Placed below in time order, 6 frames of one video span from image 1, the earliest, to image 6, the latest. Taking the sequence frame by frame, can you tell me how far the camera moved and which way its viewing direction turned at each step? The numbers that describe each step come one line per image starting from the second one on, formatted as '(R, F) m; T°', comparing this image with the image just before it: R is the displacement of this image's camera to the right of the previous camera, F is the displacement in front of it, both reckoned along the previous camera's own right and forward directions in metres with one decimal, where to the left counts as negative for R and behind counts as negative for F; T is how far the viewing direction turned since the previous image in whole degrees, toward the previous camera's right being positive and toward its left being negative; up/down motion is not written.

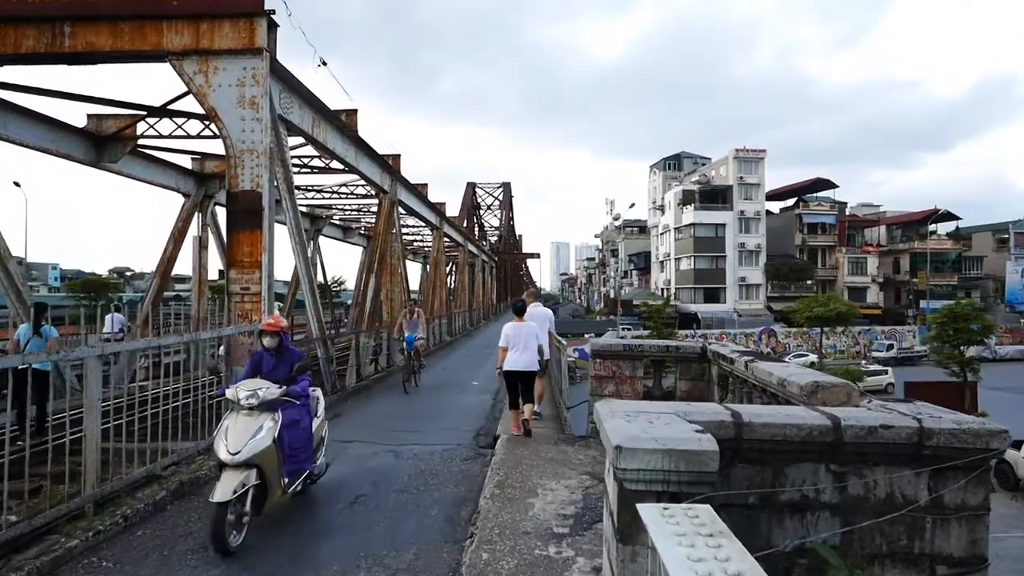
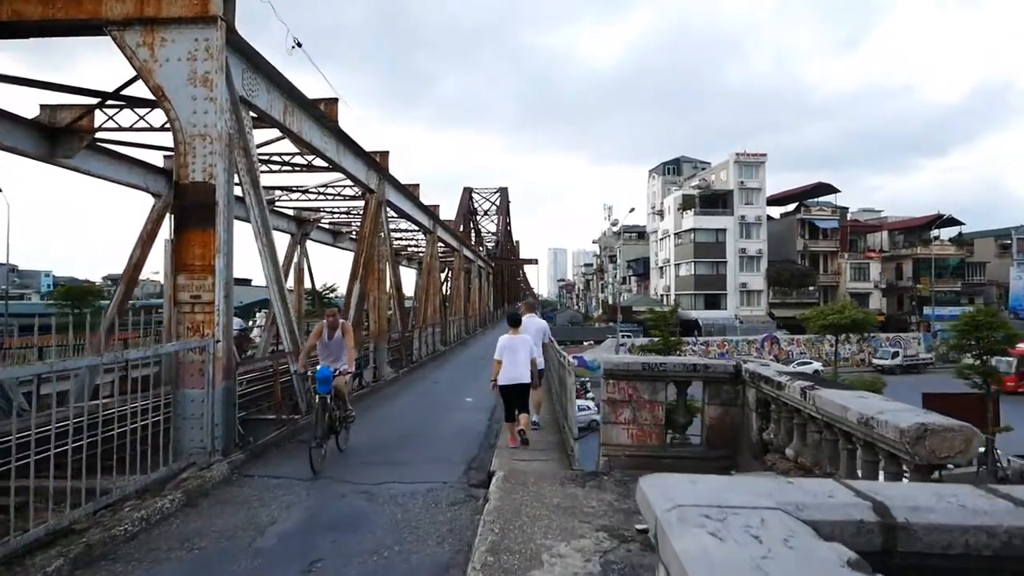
(0.0, +0.9) m; 0°
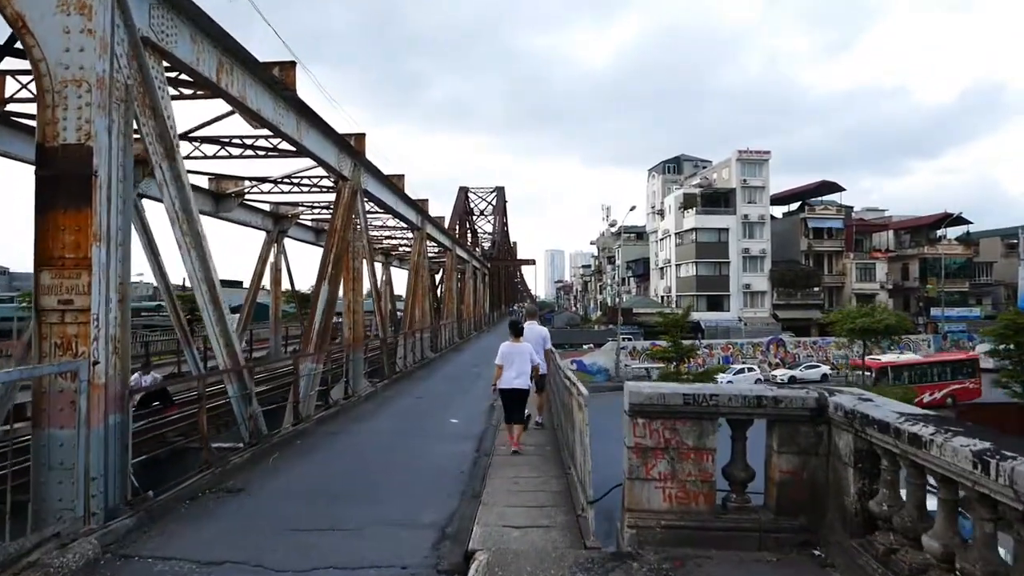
(+0.1, +1.4) m; 0°
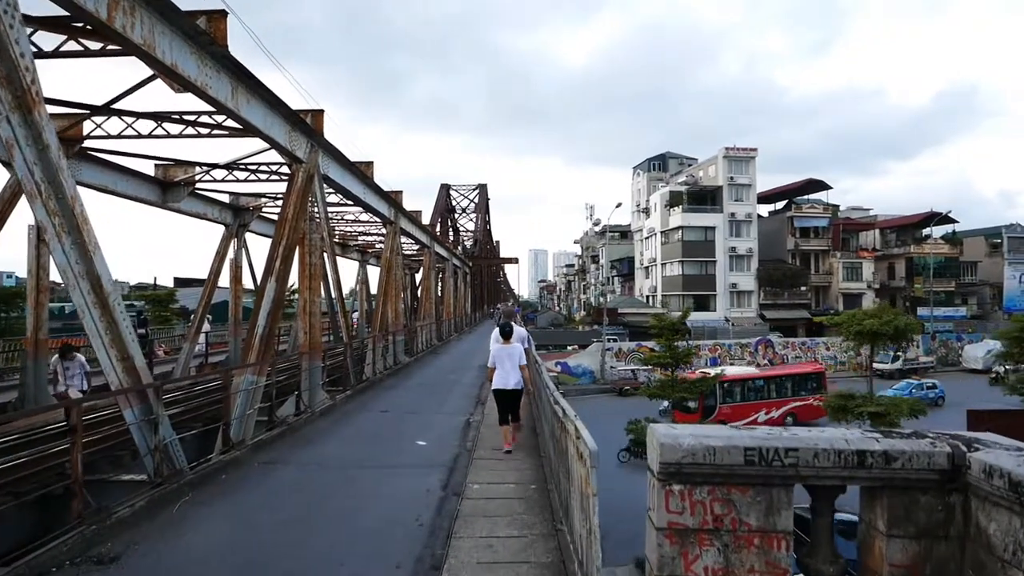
(+0.1, +1.2) m; +1°
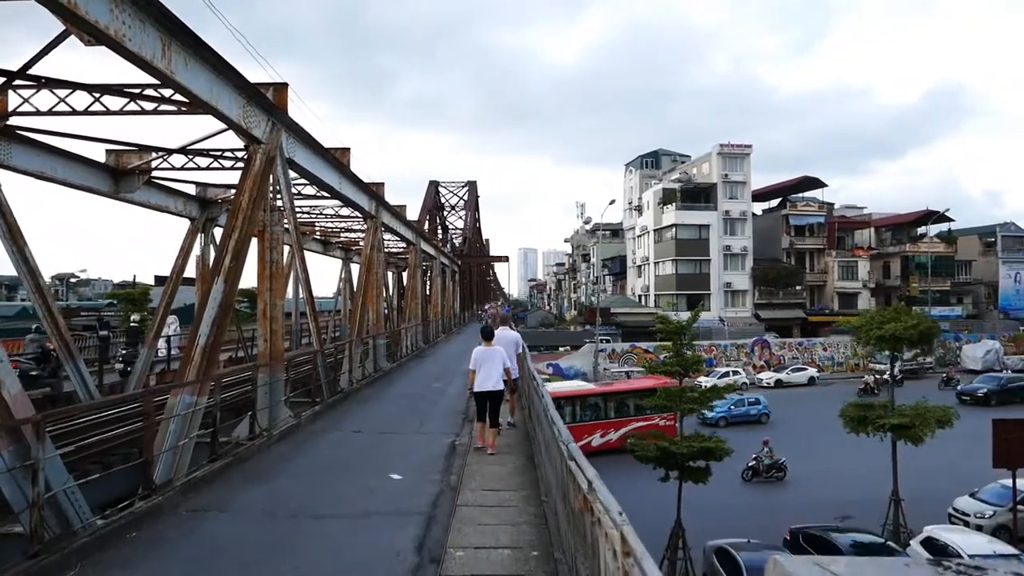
(0.0, +1.2) m; +1°
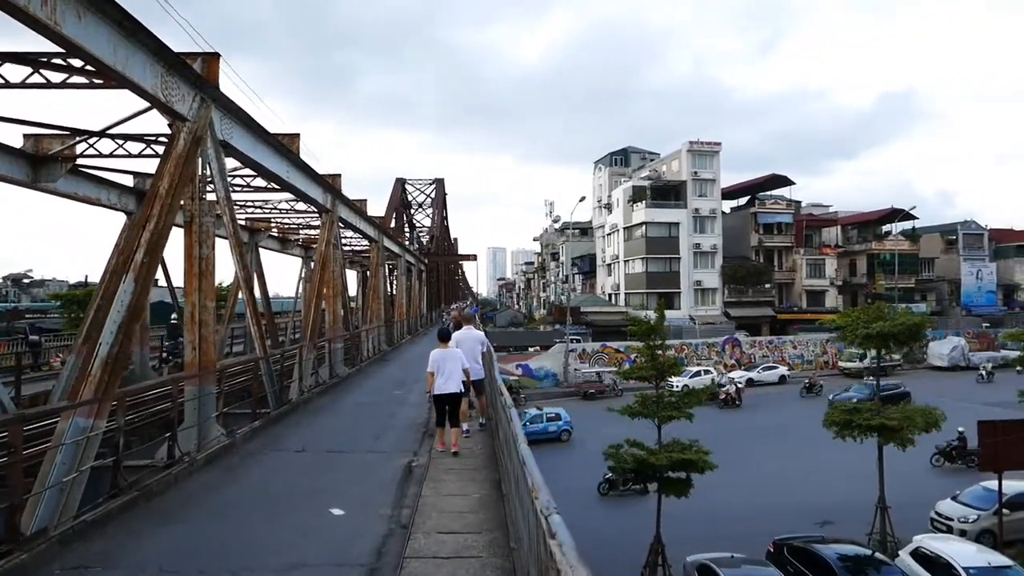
(0.0, +0.9) m; +3°
